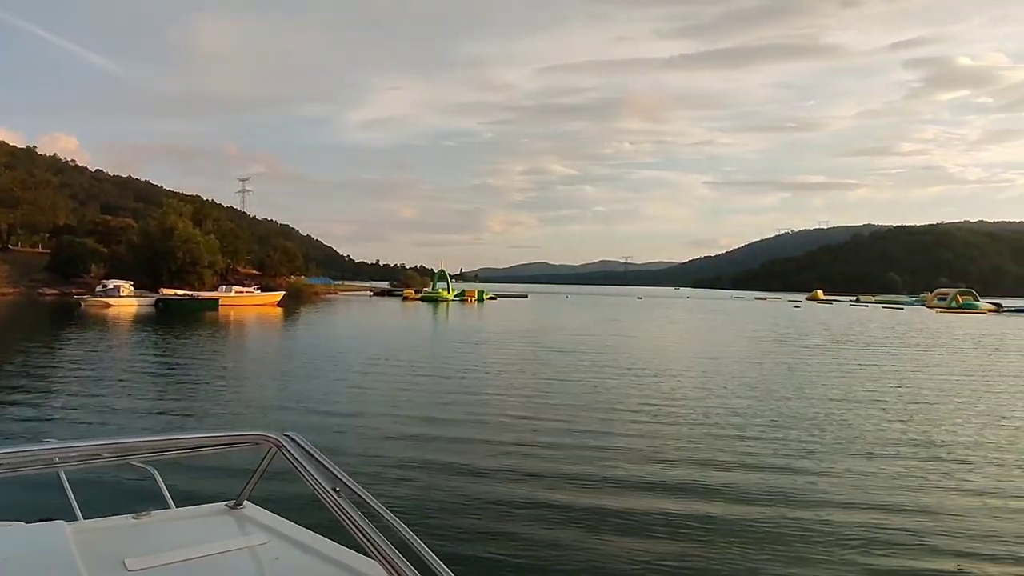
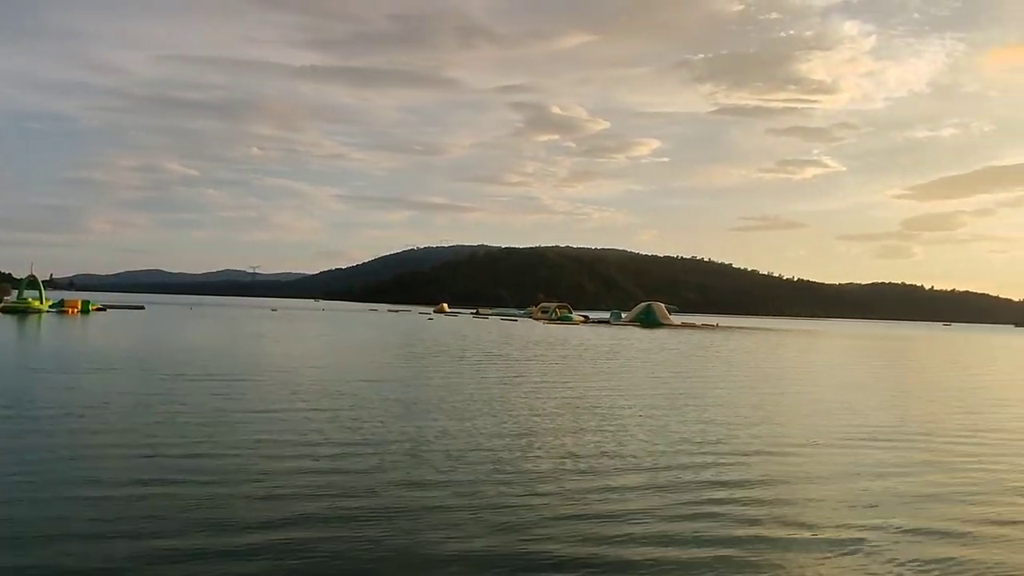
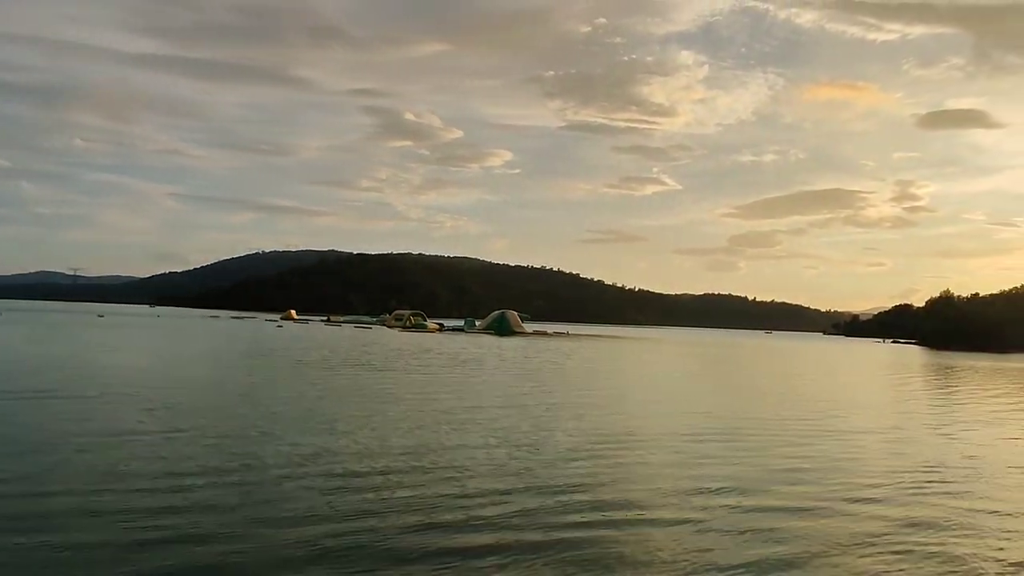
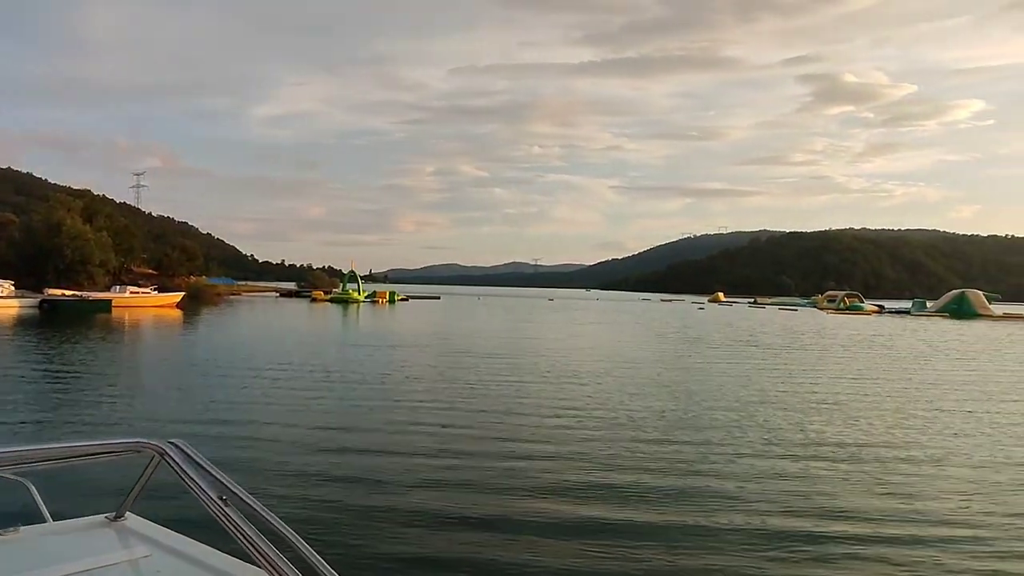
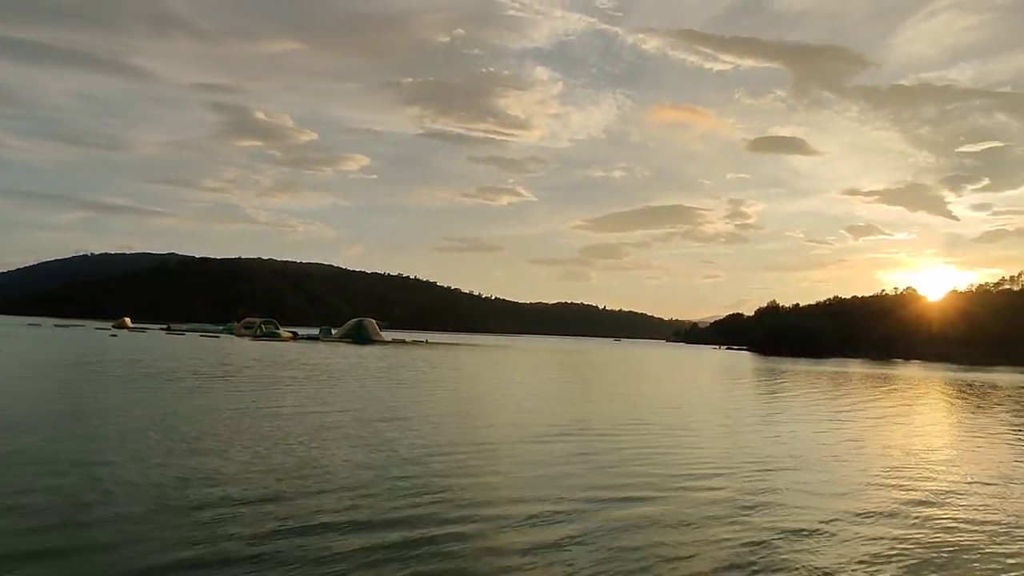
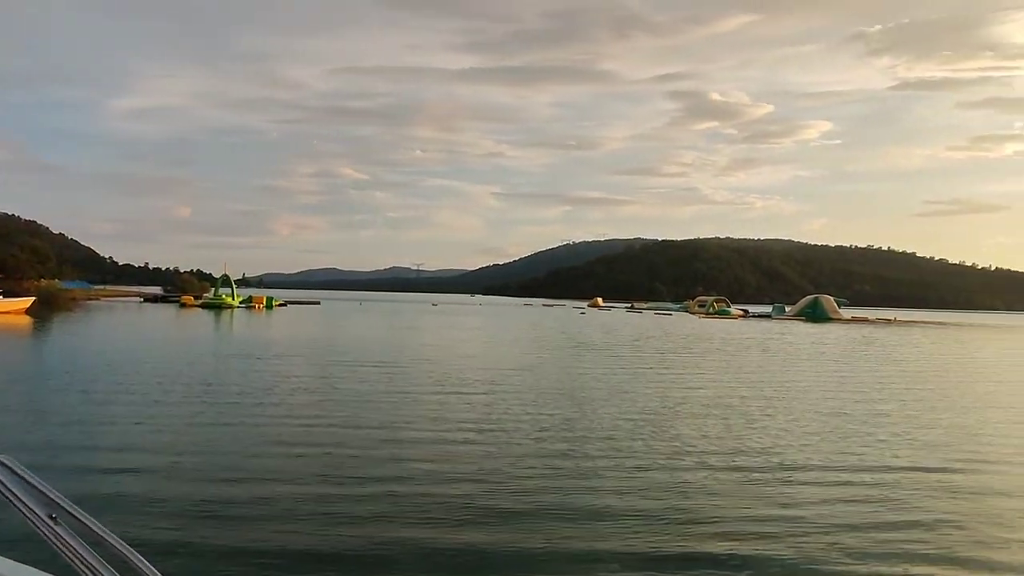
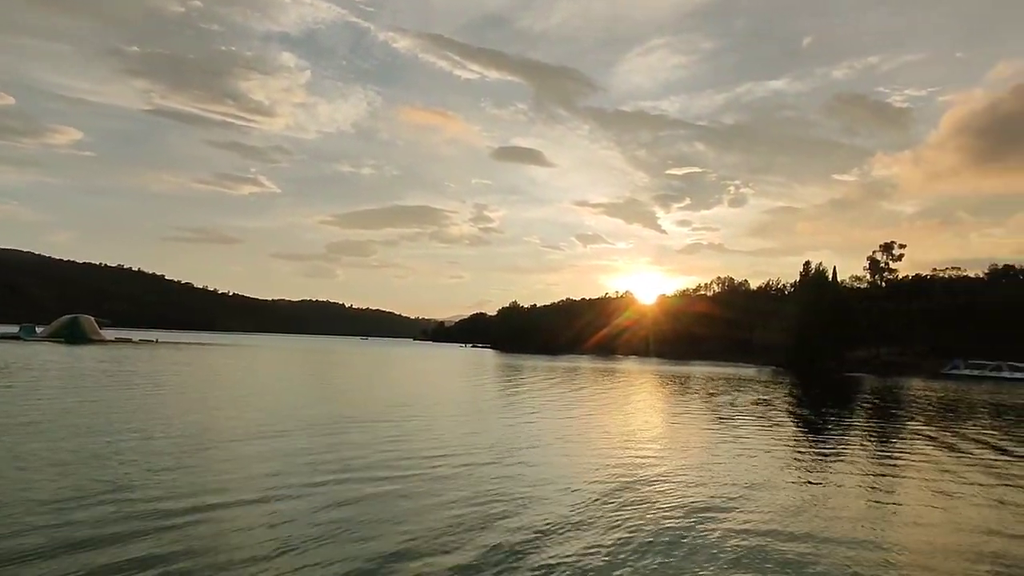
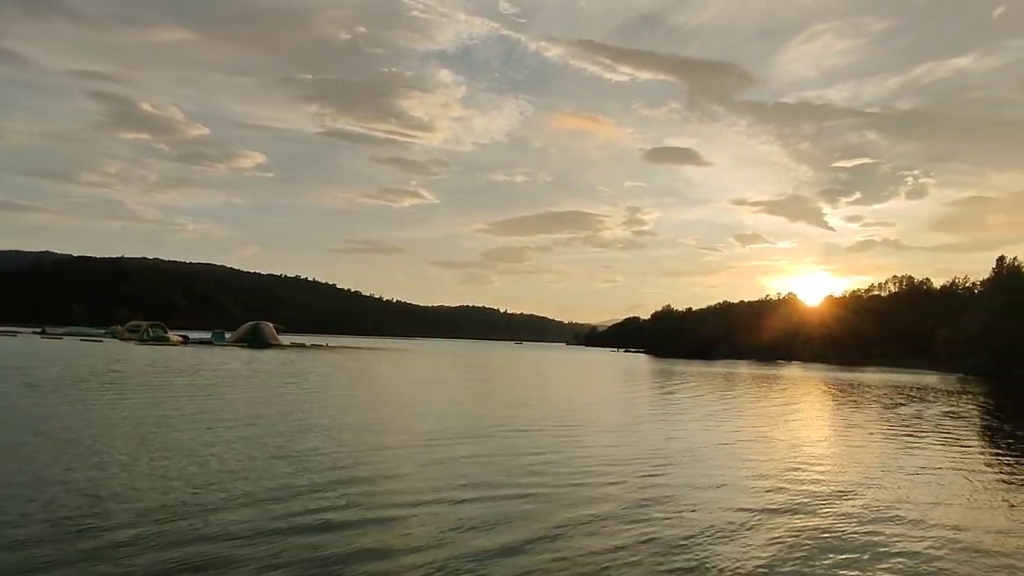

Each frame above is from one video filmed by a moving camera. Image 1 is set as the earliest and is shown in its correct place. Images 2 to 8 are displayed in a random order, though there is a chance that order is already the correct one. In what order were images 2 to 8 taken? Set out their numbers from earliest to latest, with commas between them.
4, 6, 2, 3, 5, 8, 7
